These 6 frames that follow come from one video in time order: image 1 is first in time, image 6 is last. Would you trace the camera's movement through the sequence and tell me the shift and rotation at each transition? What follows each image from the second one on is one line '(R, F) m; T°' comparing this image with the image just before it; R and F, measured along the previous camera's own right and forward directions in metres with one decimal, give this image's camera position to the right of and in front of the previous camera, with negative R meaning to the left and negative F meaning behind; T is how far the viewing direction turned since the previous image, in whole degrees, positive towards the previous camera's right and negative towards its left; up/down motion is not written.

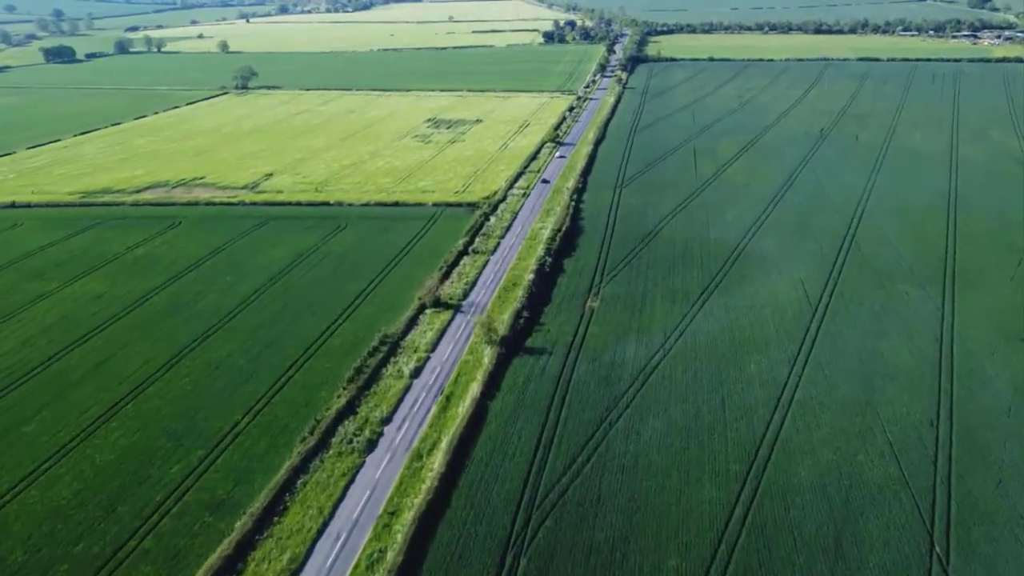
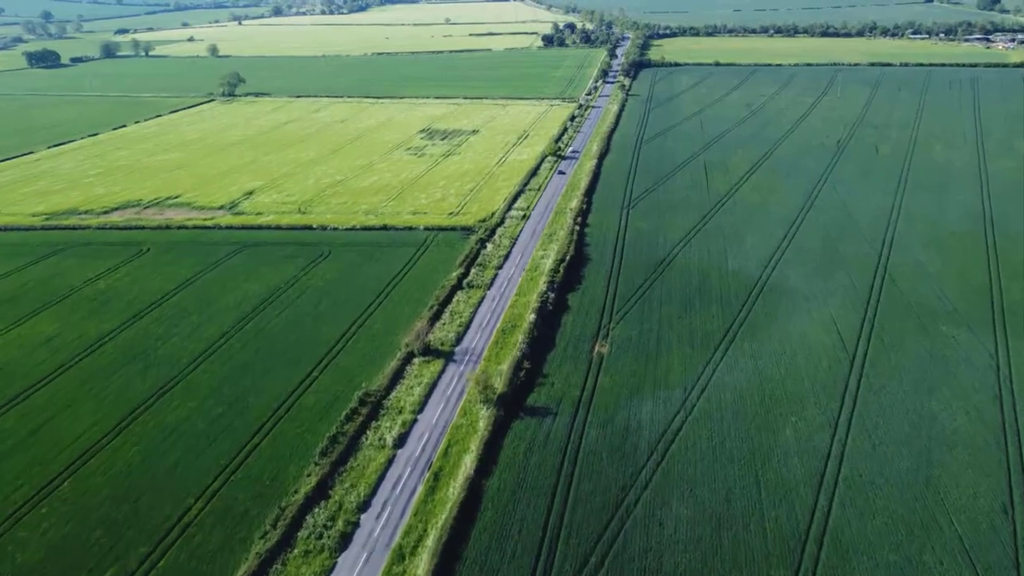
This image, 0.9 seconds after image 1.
(0.0, +4.6) m; 0°
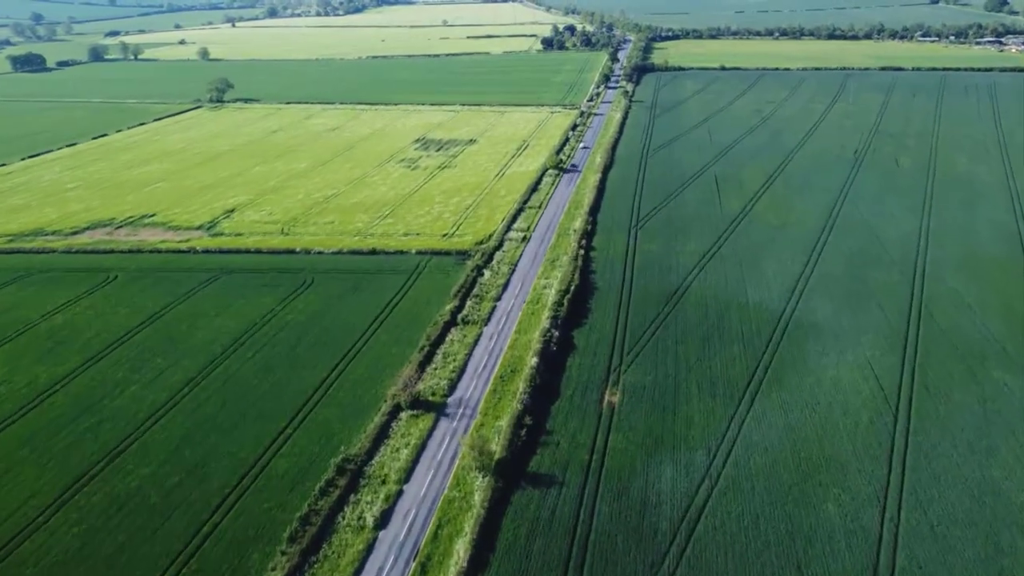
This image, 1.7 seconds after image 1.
(0.0, +4.1) m; 0°
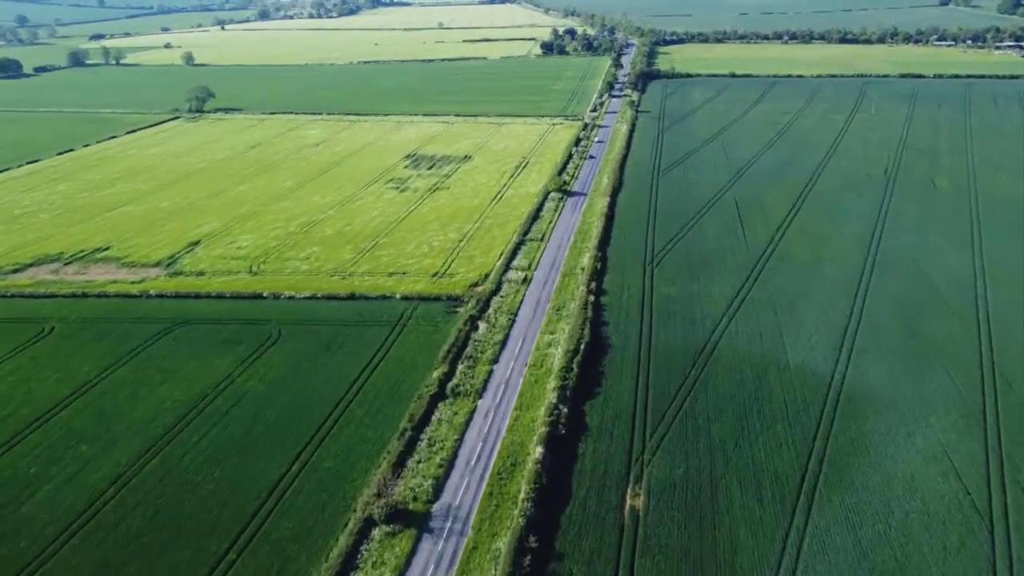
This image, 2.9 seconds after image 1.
(-0.1, +6.3) m; 0°
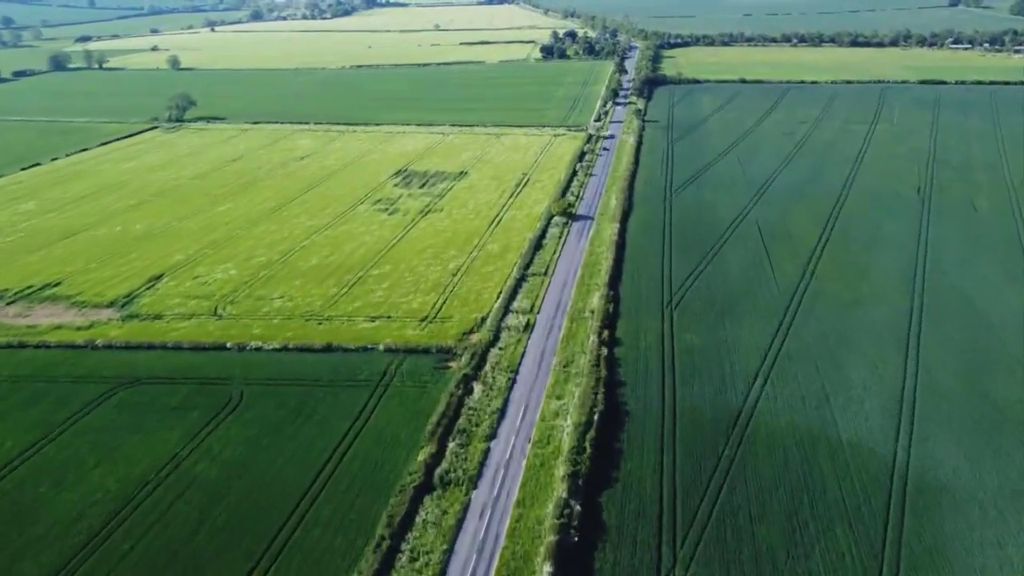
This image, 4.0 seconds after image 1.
(-0.1, +5.6) m; 0°
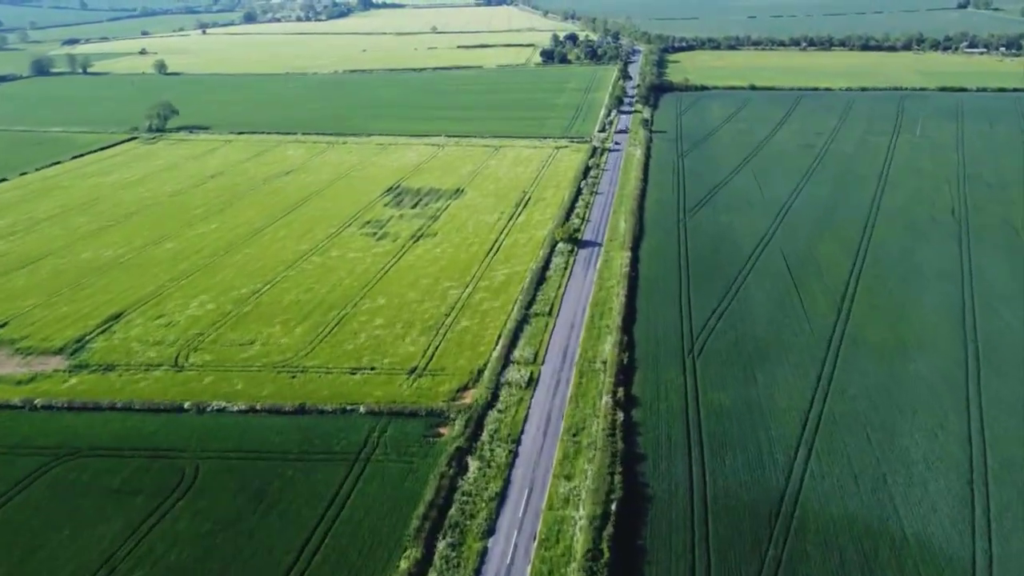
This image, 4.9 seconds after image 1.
(-0.1, +4.9) m; 0°
